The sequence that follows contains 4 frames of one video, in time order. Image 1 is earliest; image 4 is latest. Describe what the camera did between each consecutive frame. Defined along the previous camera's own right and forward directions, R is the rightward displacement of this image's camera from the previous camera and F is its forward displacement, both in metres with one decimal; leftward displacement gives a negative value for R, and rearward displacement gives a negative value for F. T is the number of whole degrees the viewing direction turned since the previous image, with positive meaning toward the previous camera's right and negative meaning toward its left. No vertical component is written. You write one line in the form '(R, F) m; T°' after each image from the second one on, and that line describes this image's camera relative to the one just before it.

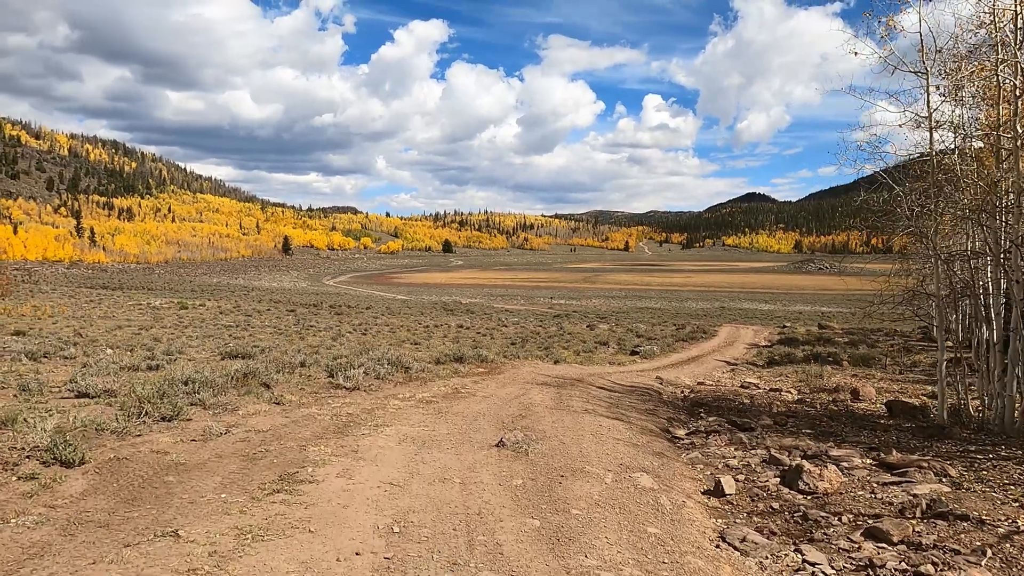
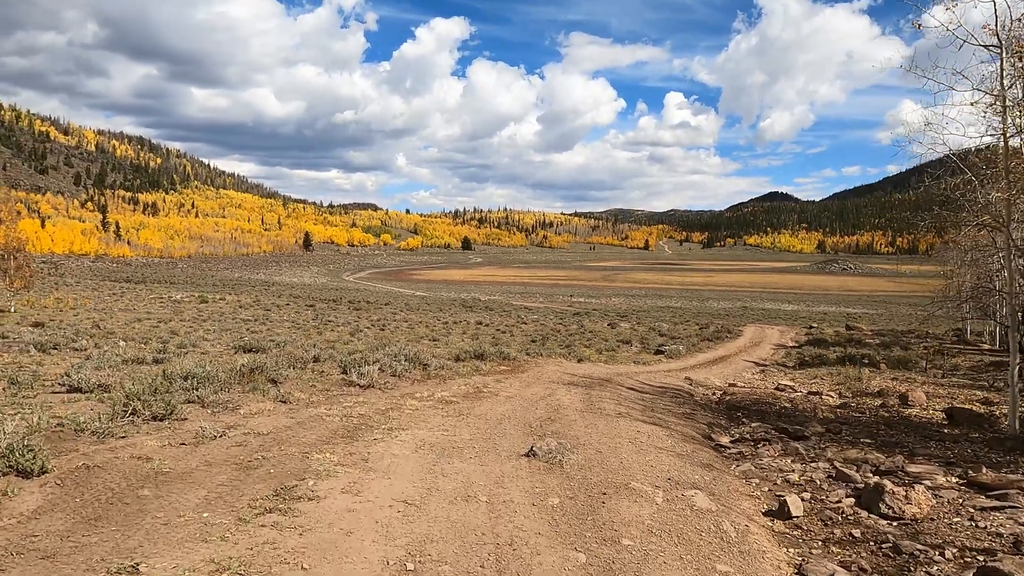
(-0.1, +0.7) m; -2°
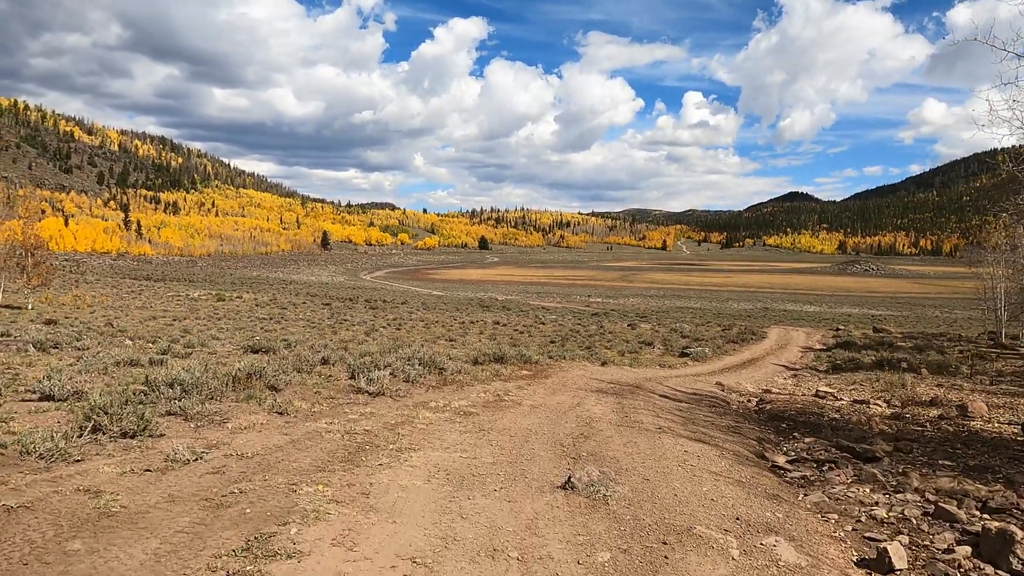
(-0.1, +0.9) m; -1°
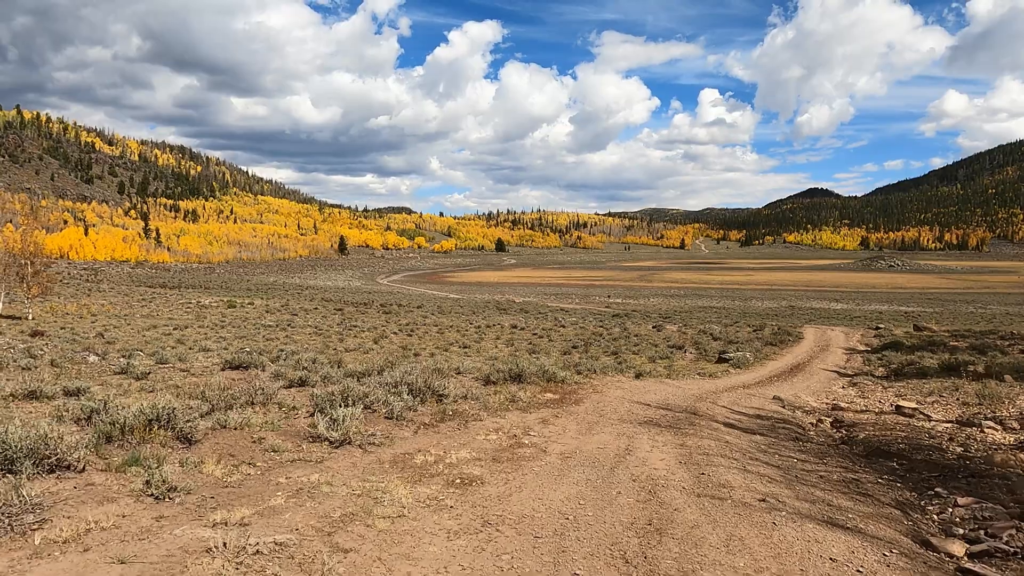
(0.0, +2.5) m; -2°
